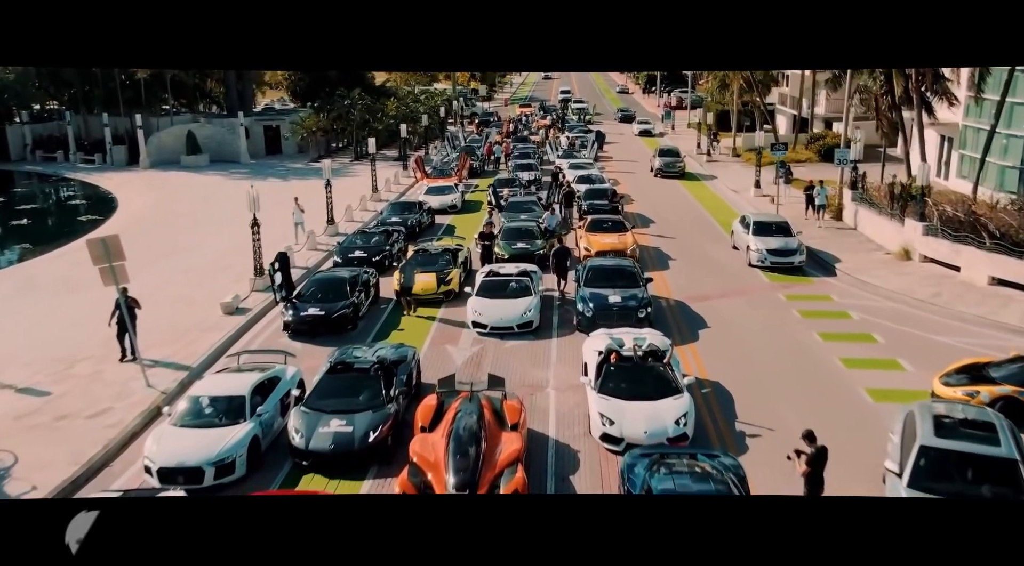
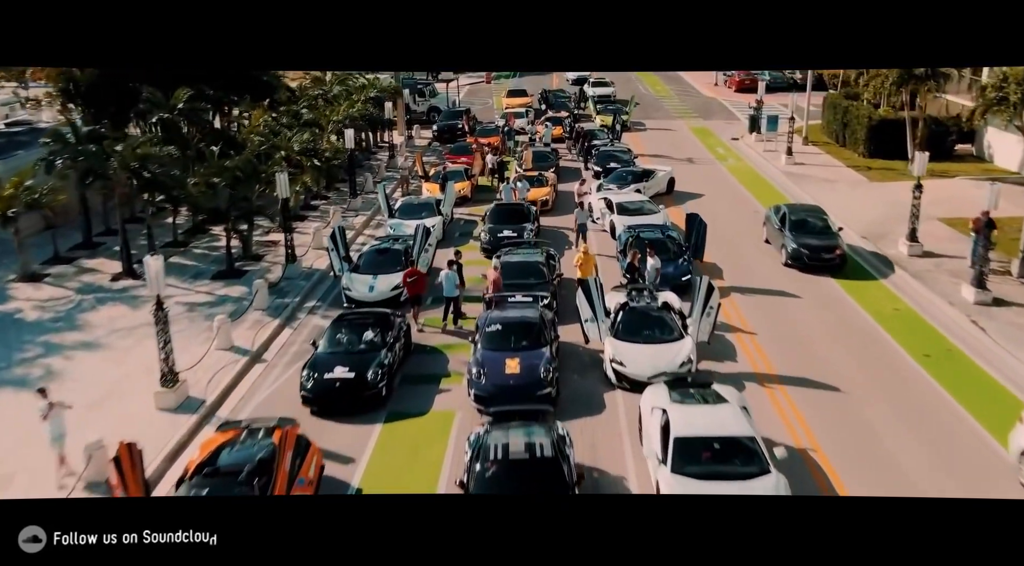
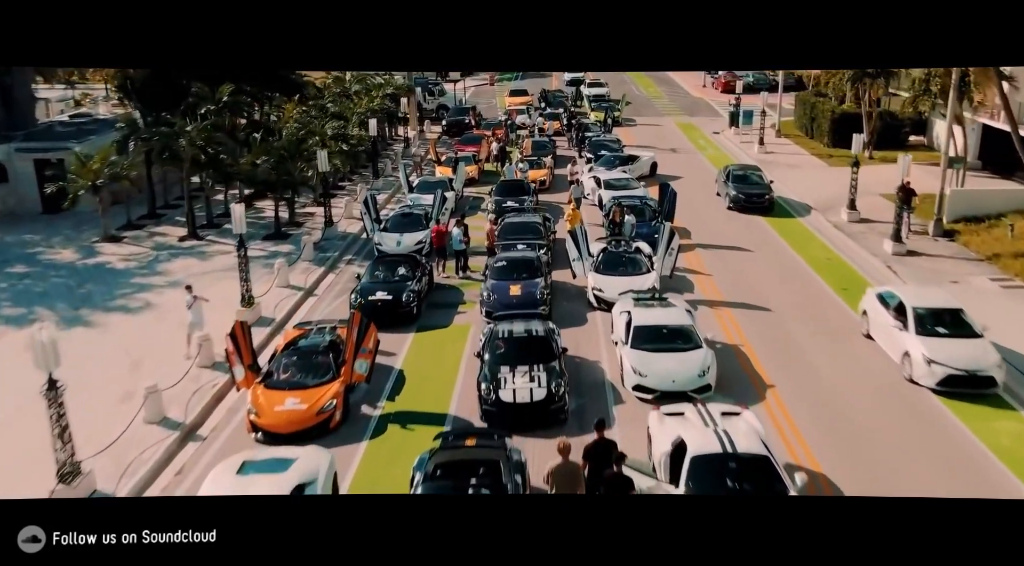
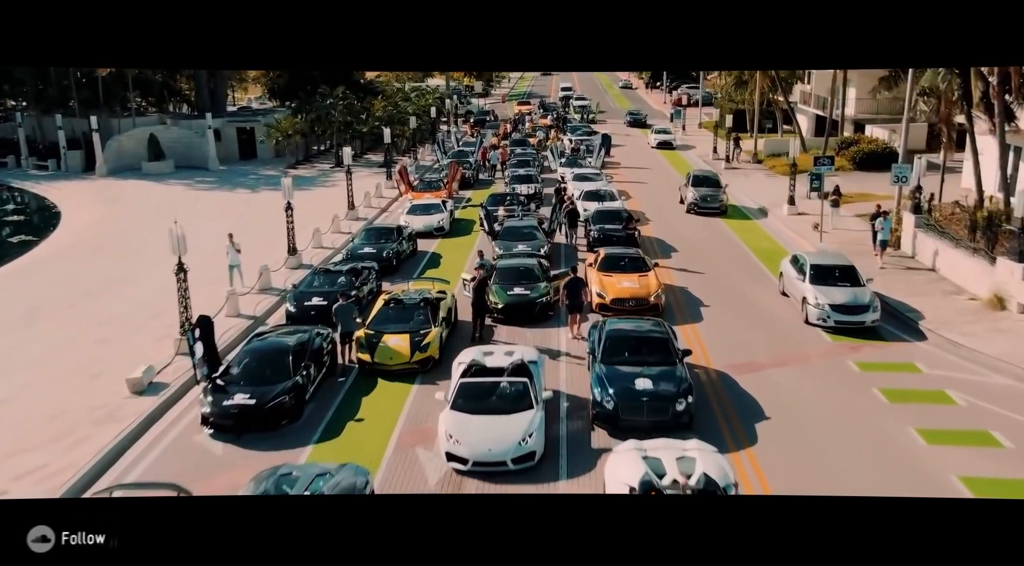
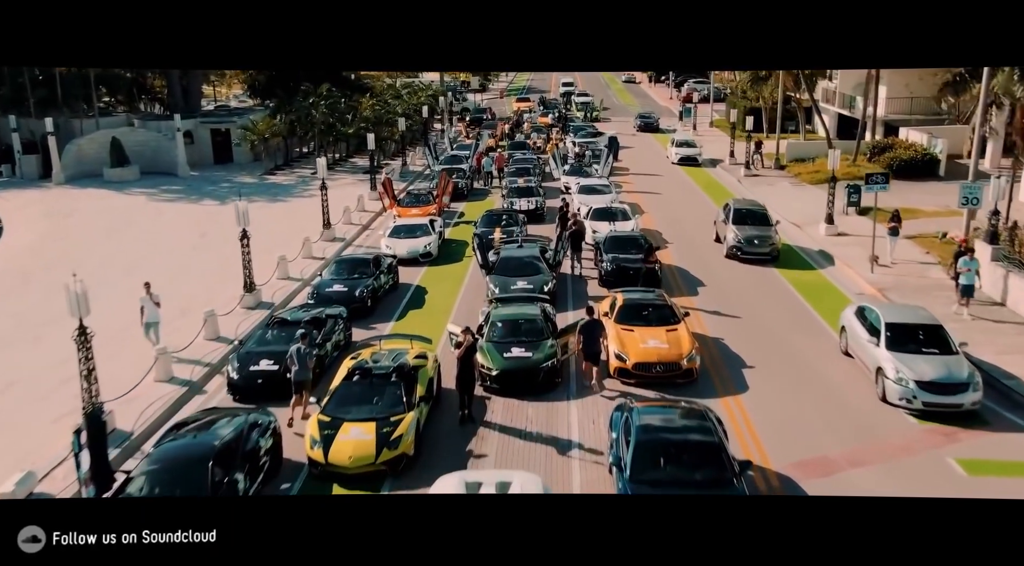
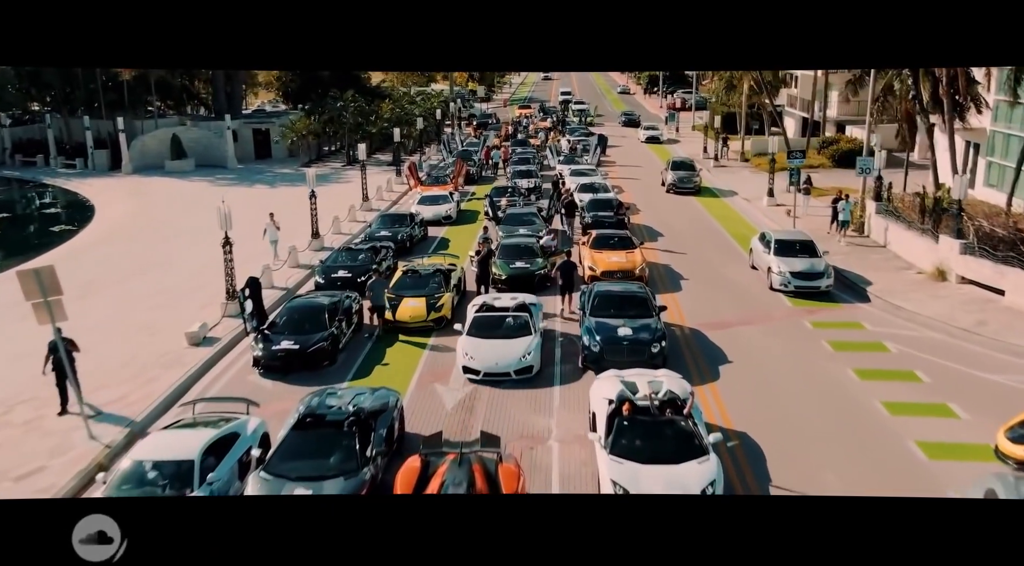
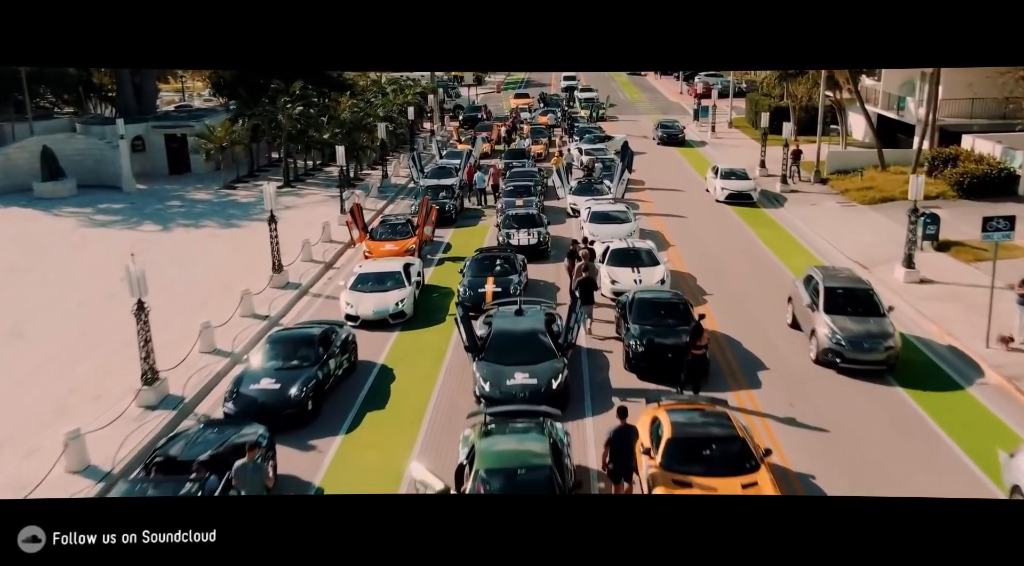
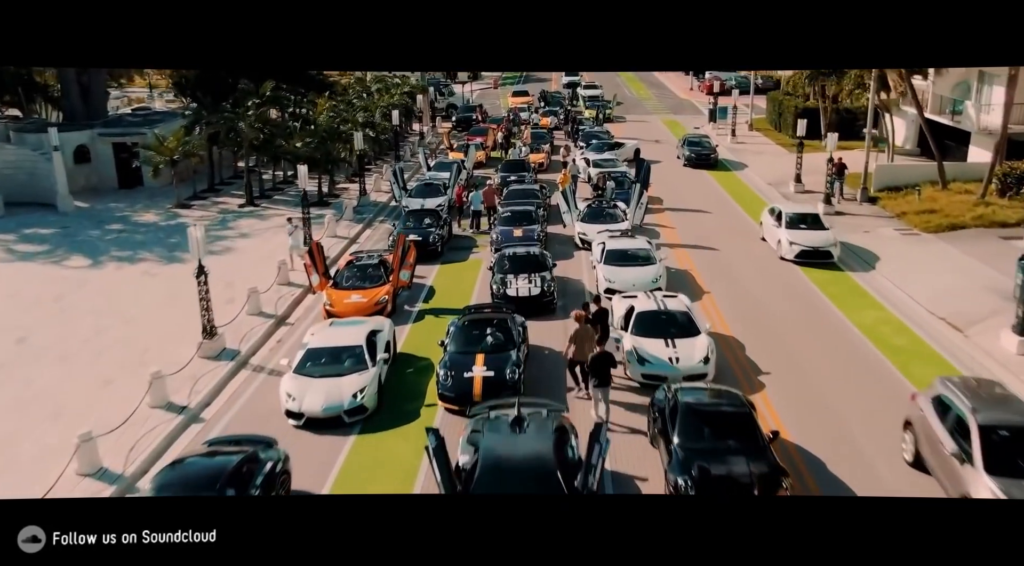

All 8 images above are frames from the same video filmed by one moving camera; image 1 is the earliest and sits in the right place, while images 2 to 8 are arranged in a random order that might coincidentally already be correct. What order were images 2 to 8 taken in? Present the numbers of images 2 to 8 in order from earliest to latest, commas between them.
6, 4, 5, 7, 8, 3, 2
